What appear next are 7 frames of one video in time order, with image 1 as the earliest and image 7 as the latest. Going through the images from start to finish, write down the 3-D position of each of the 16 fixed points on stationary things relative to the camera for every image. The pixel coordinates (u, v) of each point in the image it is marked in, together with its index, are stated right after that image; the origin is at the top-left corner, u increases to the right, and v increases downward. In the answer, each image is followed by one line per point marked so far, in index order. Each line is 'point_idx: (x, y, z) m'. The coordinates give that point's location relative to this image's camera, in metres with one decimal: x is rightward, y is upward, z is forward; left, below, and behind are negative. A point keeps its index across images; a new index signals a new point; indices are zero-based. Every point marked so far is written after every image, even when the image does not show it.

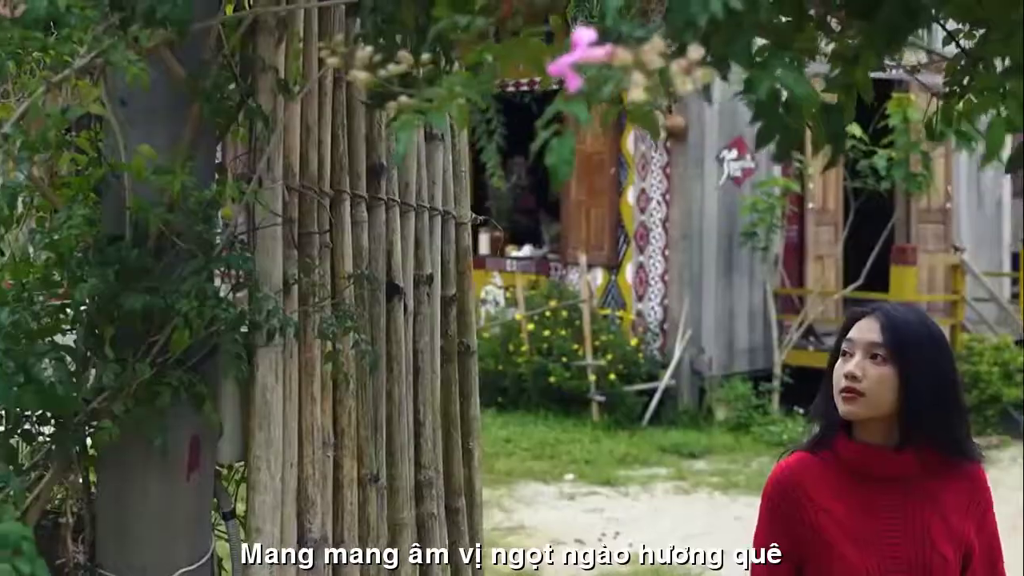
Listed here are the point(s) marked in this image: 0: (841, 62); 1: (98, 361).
0: (+0.3, +0.2, +1.4) m
1: (-0.4, -0.1, +1.8) m
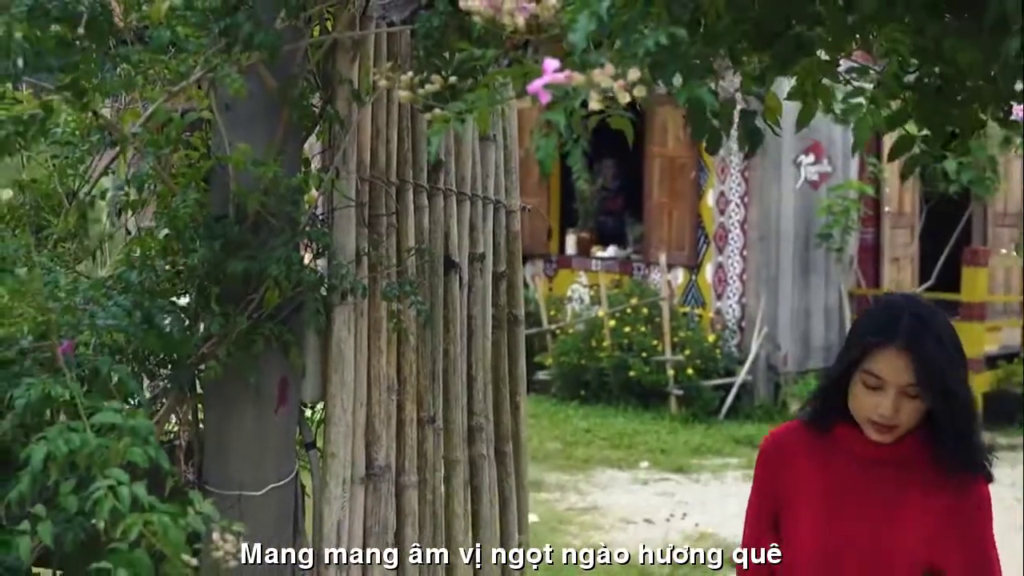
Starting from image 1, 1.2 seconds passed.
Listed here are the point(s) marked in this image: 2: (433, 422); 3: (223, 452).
0: (+0.3, +0.2, +1.8) m
1: (-0.3, 0.0, +2.2) m
2: (-0.1, -0.2, +2.5) m
3: (-0.3, -0.2, +2.3) m
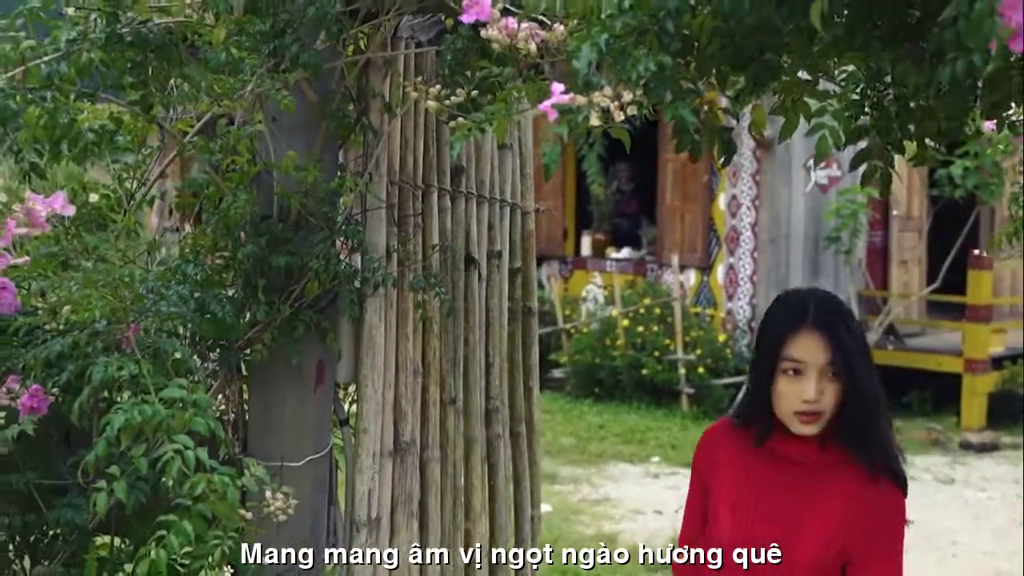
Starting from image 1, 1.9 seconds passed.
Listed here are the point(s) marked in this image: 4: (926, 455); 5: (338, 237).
0: (+0.3, +0.2, +2.1) m
1: (-0.3, 0.0, +2.5) m
2: (-0.1, -0.2, +2.8) m
3: (-0.3, -0.2, +2.6) m
4: (+1.7, -0.7, +8.2) m
5: (-0.2, +0.1, +2.5) m
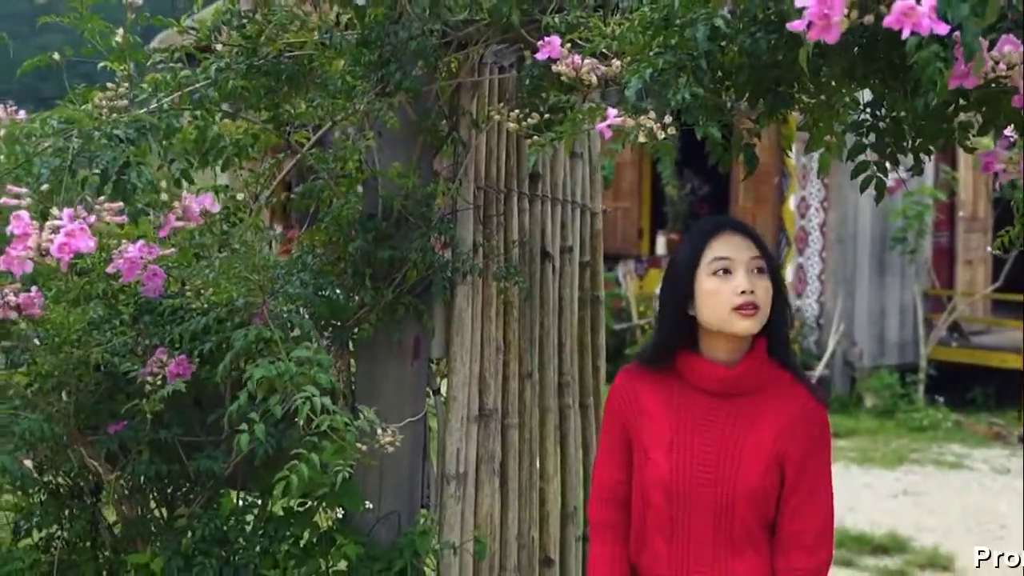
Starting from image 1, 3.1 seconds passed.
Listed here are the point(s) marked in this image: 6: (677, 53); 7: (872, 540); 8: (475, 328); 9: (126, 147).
0: (+0.4, +0.2, +2.5) m
1: (-0.2, 0.0, +3.0) m
2: (0.0, -0.1, +3.3) m
3: (-0.2, -0.2, +3.1) m
4: (+2.0, -0.7, +8.6) m
5: (-0.1, +0.1, +2.9) m
6: (+0.2, +0.3, +2.4) m
7: (+1.1, -0.8, +6.4) m
8: (-0.1, -0.1, +3.1) m
9: (-0.5, +0.2, +2.4) m
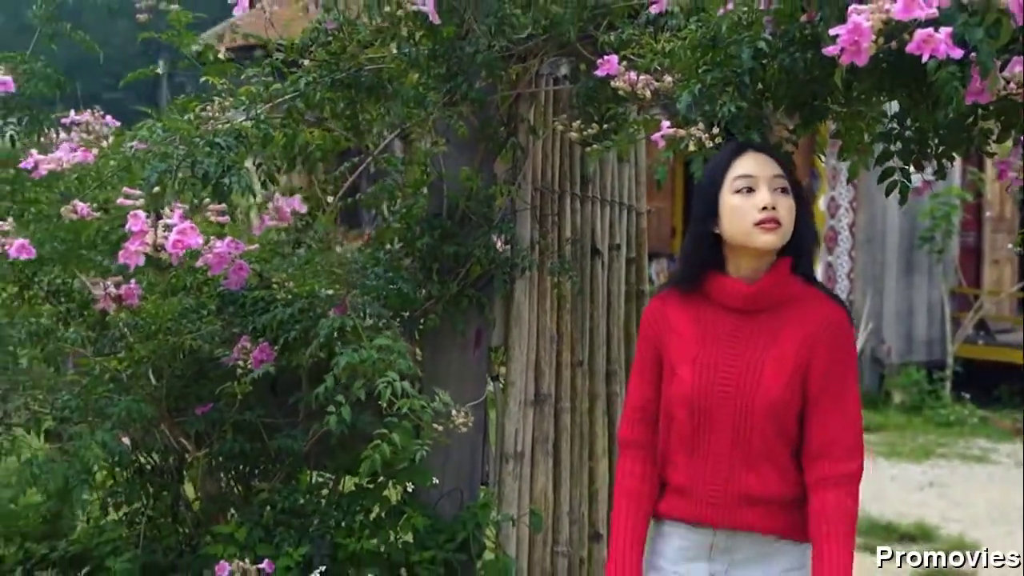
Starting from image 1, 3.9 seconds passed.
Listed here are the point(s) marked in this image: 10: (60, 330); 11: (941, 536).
0: (+0.4, +0.2, +2.8) m
1: (-0.1, 0.0, +3.2) m
2: (+0.1, -0.1, +3.5) m
3: (-0.1, -0.1, +3.3) m
4: (+2.1, -0.7, +8.8) m
5: (0.0, +0.1, +3.2) m
6: (+0.3, +0.3, +2.6) m
7: (+1.3, -0.8, +6.7) m
8: (0.0, -0.1, +3.4) m
9: (-0.4, +0.2, +2.7) m
10: (-0.7, -0.1, +3.2) m
11: (+1.4, -0.8, +6.7) m
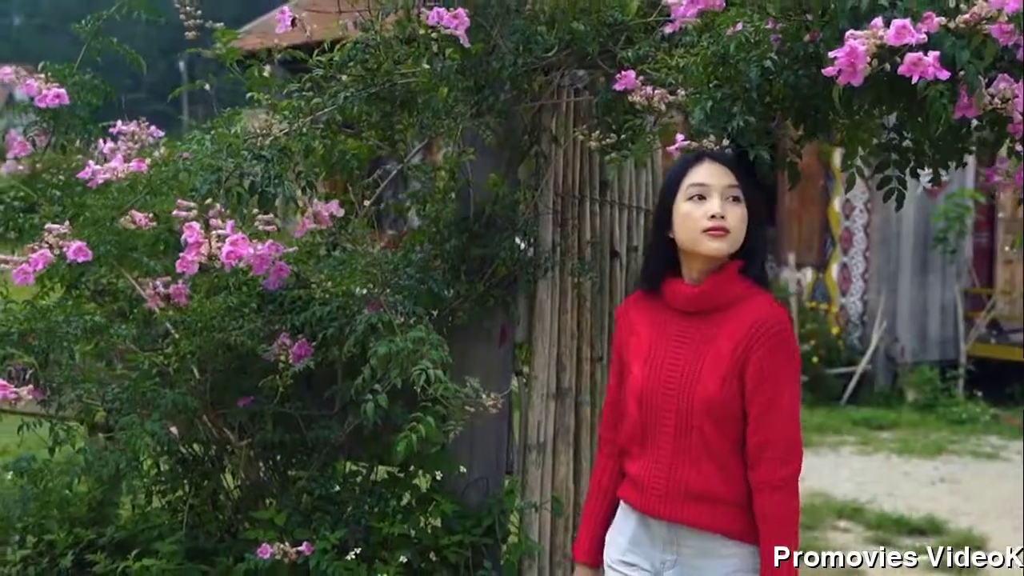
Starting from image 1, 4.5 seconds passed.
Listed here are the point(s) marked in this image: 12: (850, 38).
0: (+0.5, +0.2, +3.0) m
1: (-0.1, 0.0, +3.4) m
2: (+0.2, -0.1, +3.7) m
3: (-0.1, -0.1, +3.5) m
4: (+2.2, -0.7, +9.0) m
5: (0.0, +0.1, +3.4) m
6: (+0.3, +0.3, +2.8) m
7: (+1.3, -0.8, +6.8) m
8: (+0.1, -0.1, +3.6) m
9: (-0.3, +0.2, +2.9) m
10: (-0.7, -0.1, +3.4) m
11: (+1.5, -0.8, +6.9) m
12: (+0.4, +0.3, +2.4) m
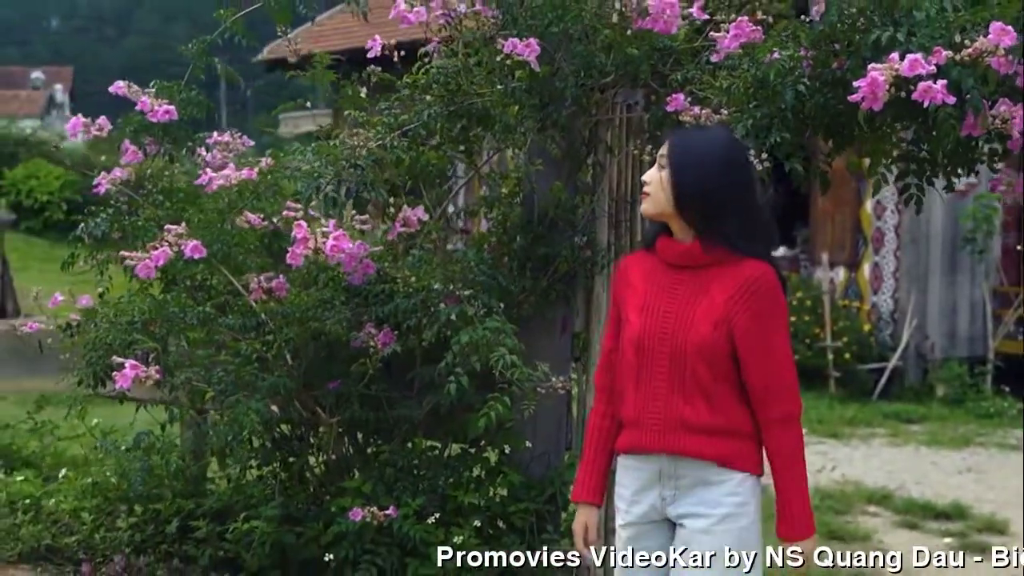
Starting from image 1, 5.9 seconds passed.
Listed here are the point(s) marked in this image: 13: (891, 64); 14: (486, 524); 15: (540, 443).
0: (+0.6, +0.2, +3.4) m
1: (0.0, 0.0, +3.8) m
2: (+0.3, -0.1, +4.1) m
3: (0.0, -0.1, +4.0) m
4: (+2.4, -0.6, +9.4) m
5: (+0.1, +0.1, +3.8) m
6: (+0.4, +0.3, +3.3) m
7: (+1.5, -0.8, +7.2) m
8: (+0.2, 0.0, +4.0) m
9: (-0.2, +0.2, +3.3) m
10: (-0.5, -0.1, +3.8) m
11: (+1.6, -0.8, +7.2) m
12: (+0.5, +0.3, +2.8) m
13: (+0.5, +0.3, +2.9) m
14: (0.0, -0.4, +3.9) m
15: (+0.1, -0.3, +4.0) m
